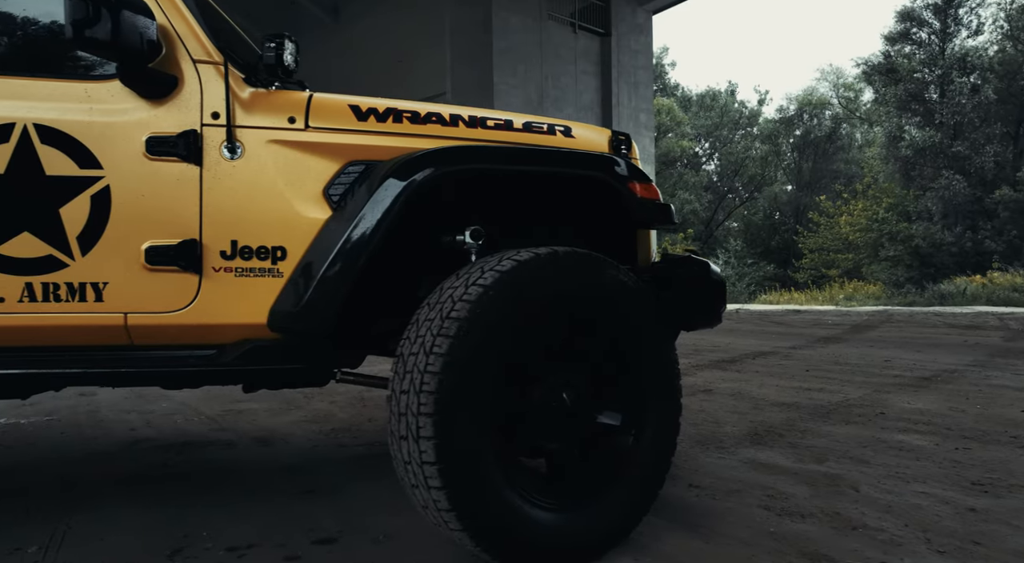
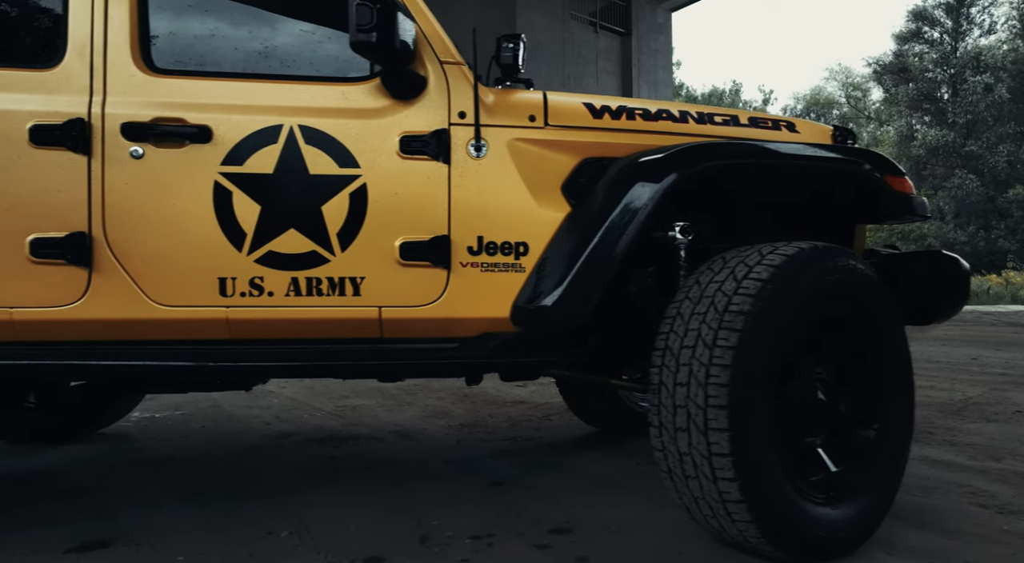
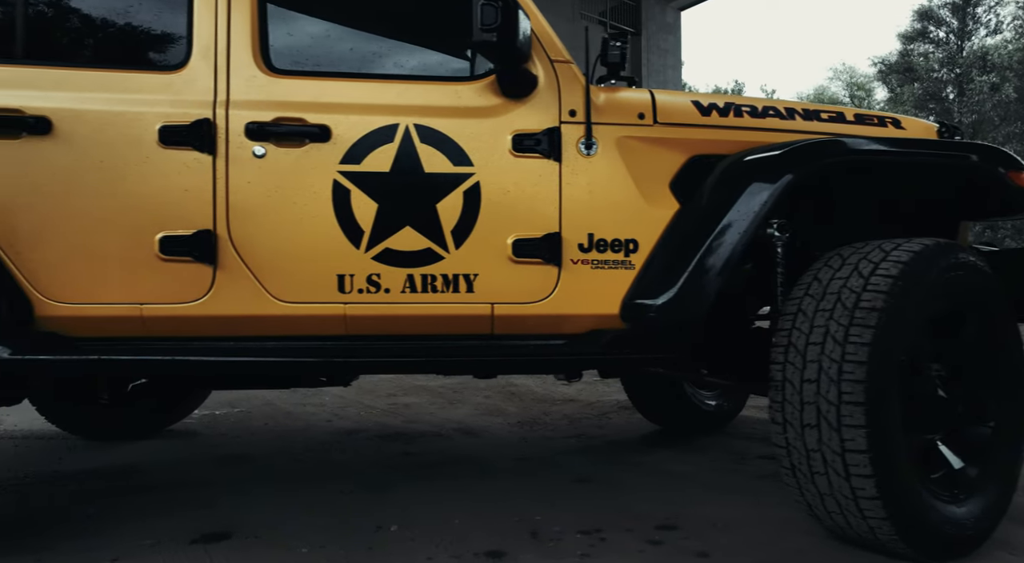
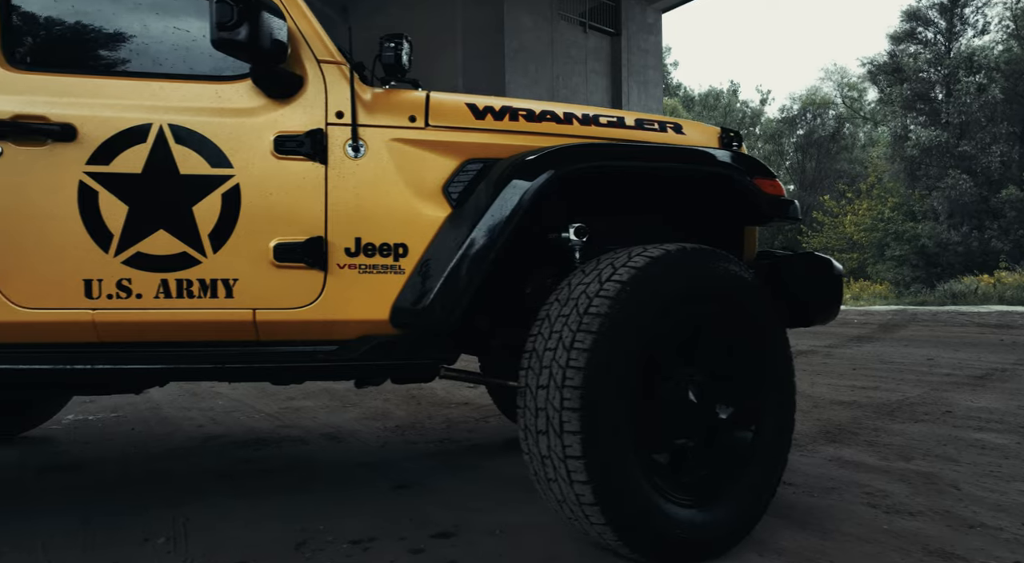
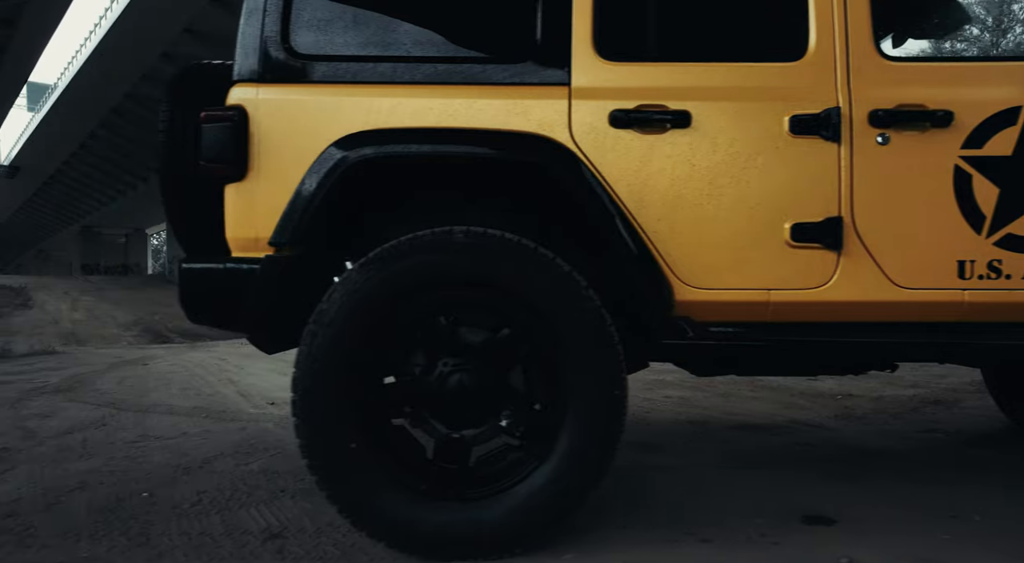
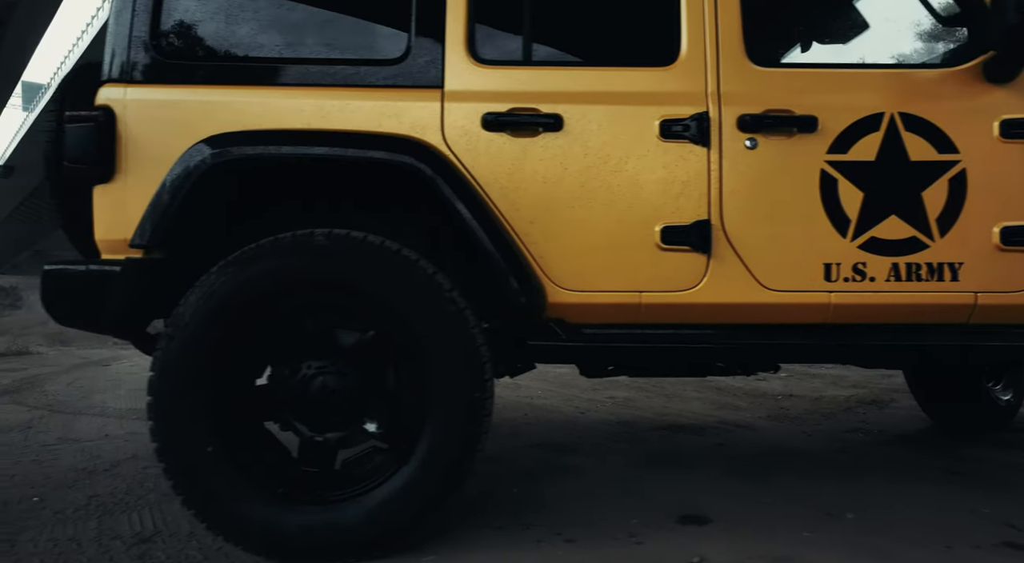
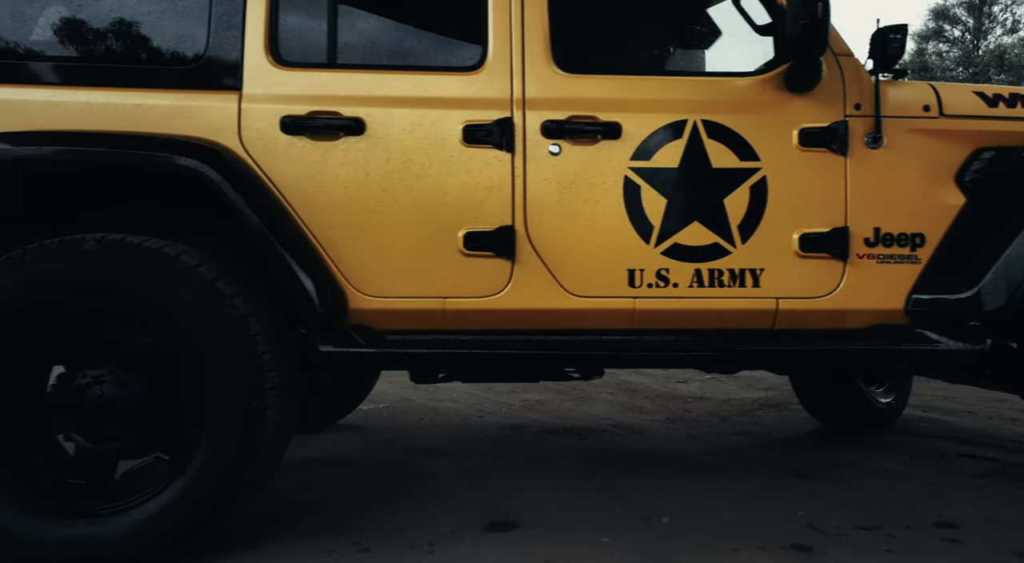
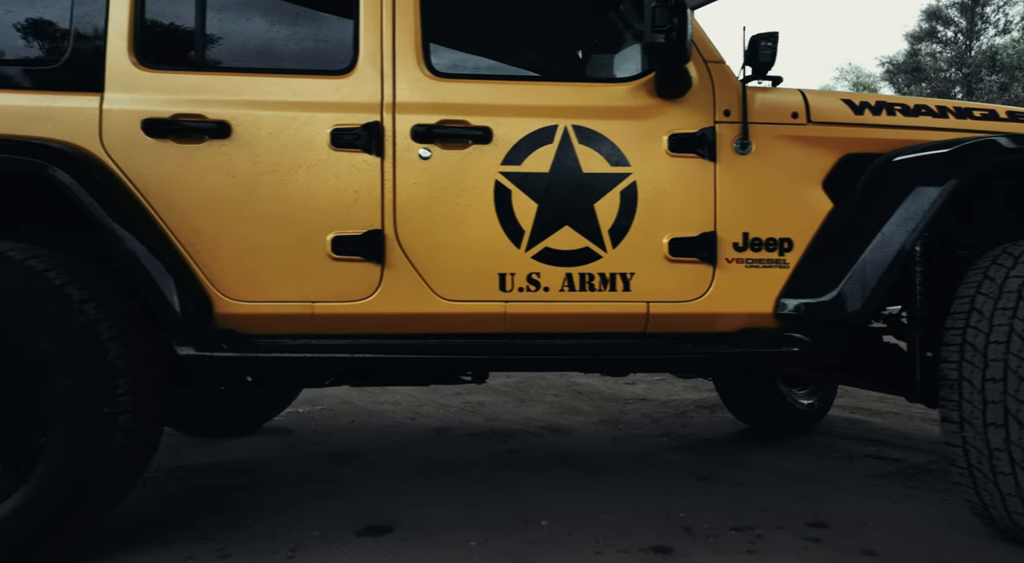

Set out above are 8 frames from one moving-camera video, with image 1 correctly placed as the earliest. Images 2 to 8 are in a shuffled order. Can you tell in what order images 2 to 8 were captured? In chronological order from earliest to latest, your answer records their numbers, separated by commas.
4, 2, 3, 8, 7, 6, 5
